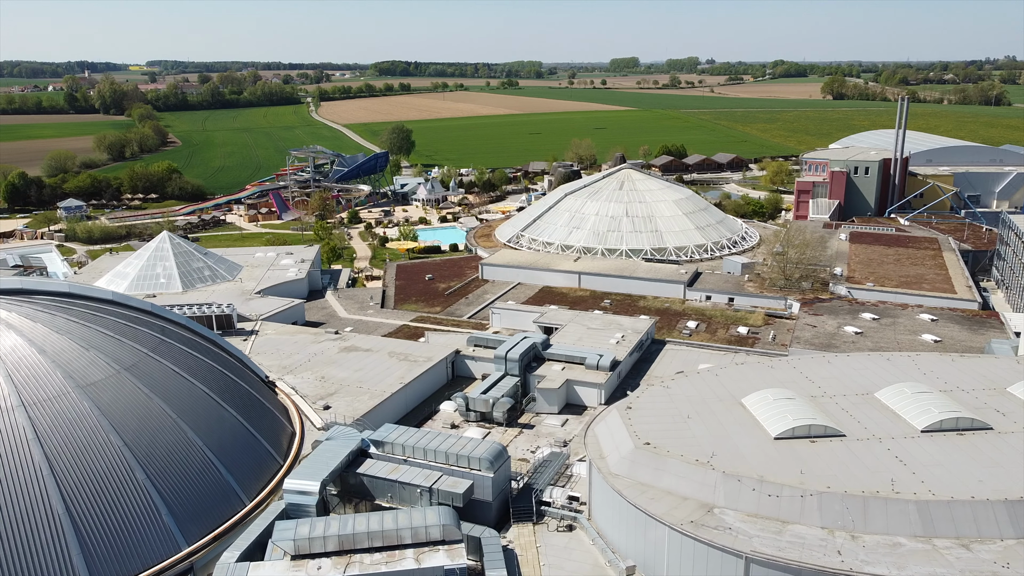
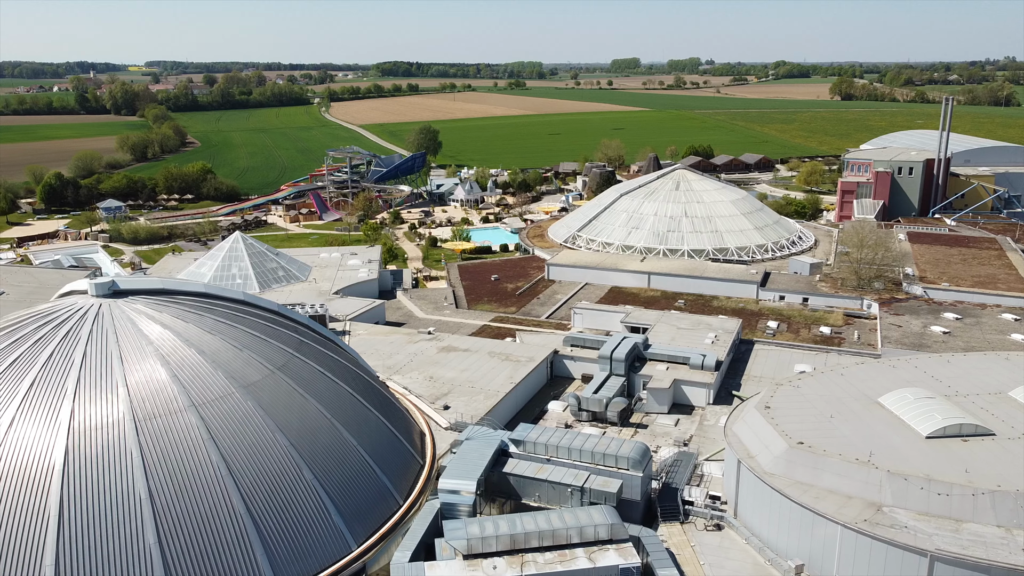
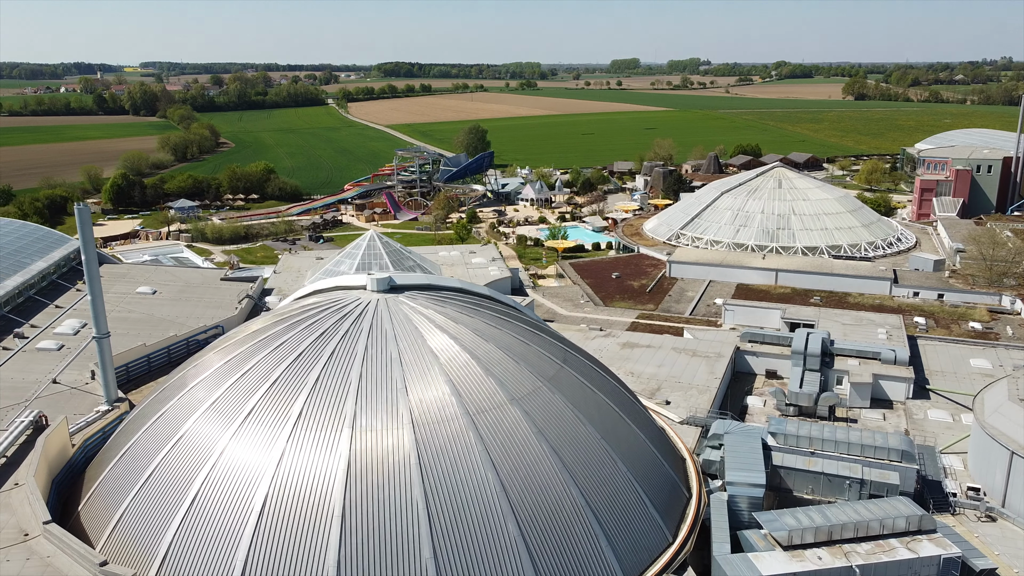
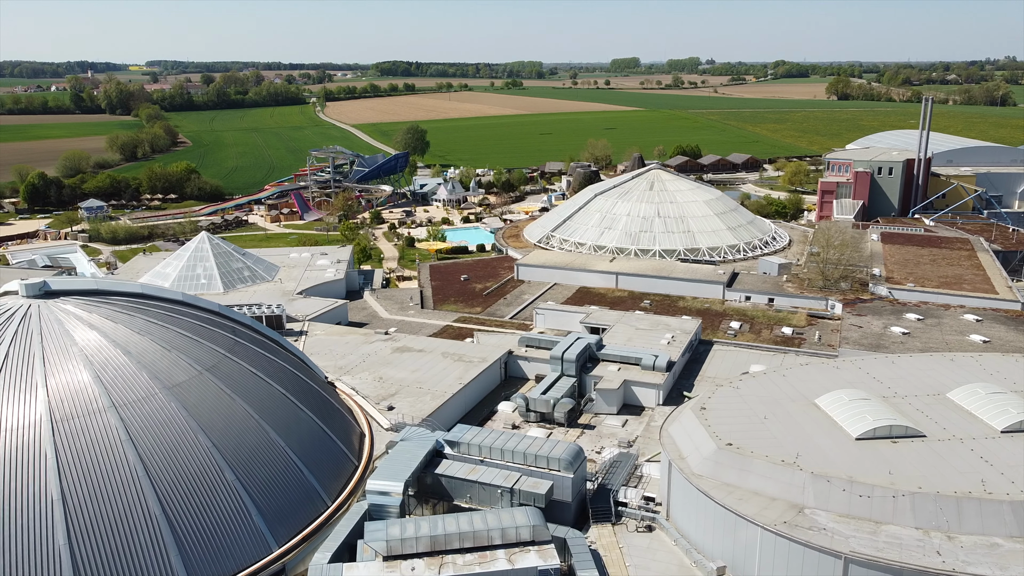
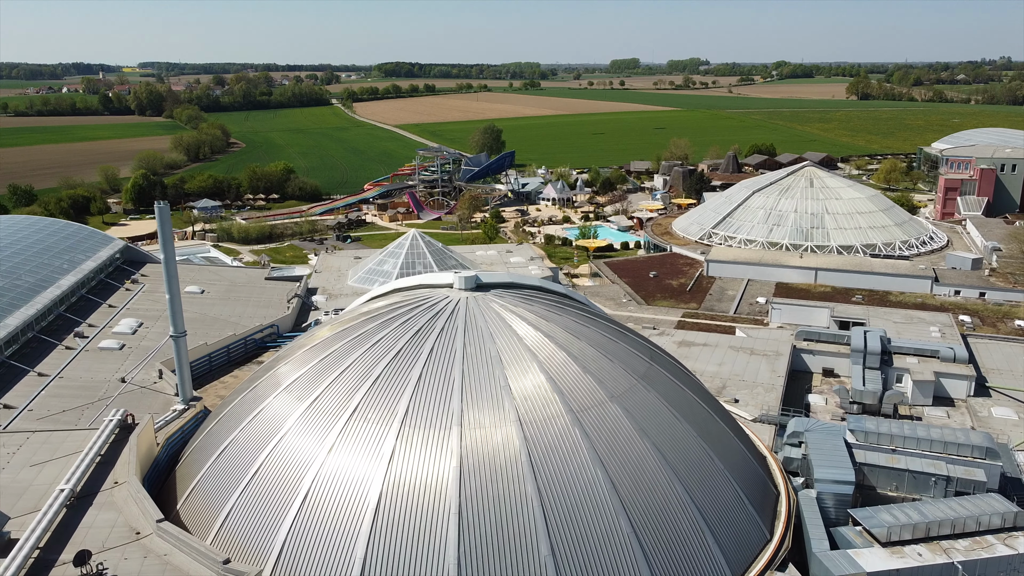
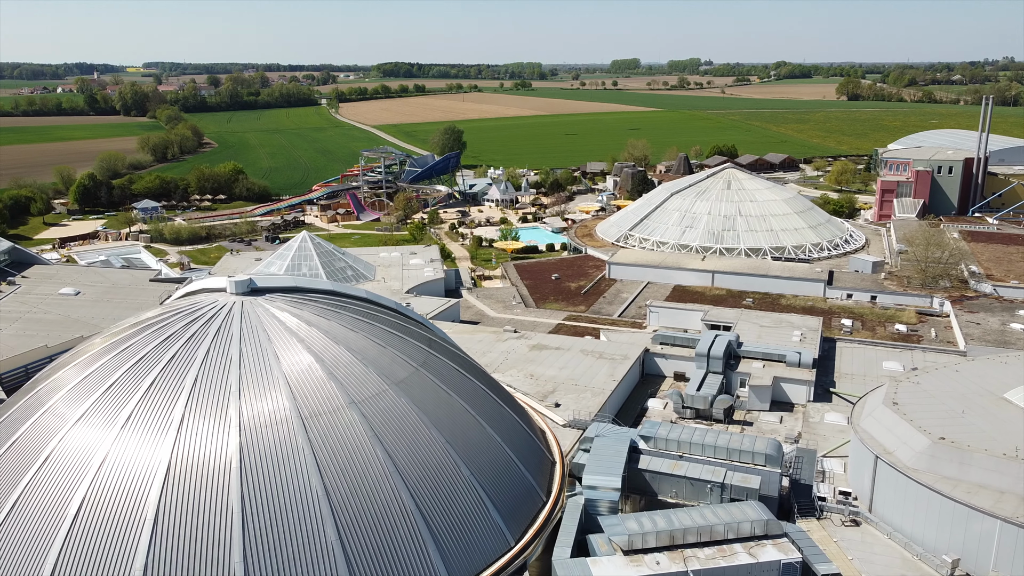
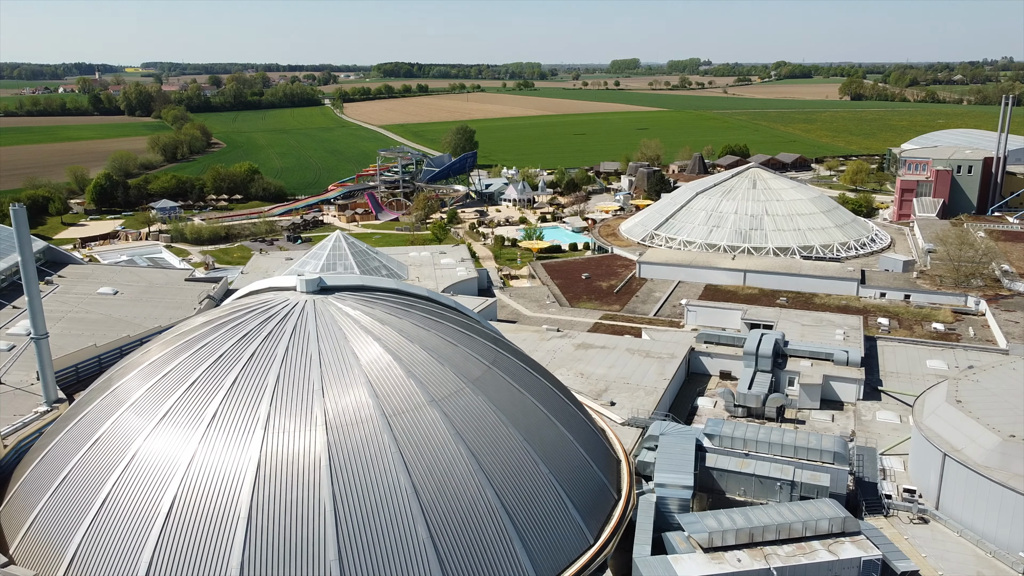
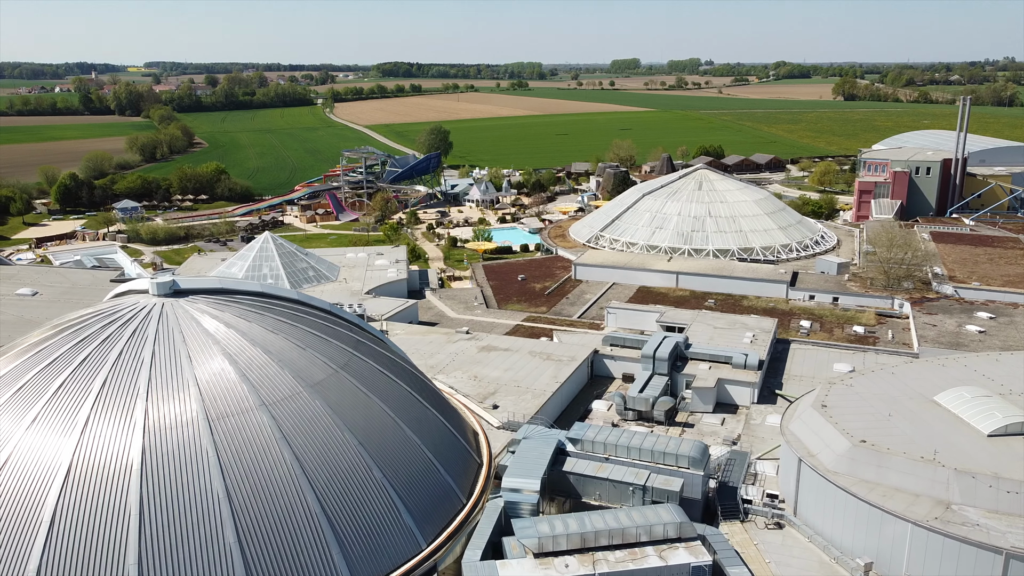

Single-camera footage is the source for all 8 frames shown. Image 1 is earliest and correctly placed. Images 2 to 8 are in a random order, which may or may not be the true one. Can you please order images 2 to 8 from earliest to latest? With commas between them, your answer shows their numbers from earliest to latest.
4, 2, 8, 6, 7, 3, 5
